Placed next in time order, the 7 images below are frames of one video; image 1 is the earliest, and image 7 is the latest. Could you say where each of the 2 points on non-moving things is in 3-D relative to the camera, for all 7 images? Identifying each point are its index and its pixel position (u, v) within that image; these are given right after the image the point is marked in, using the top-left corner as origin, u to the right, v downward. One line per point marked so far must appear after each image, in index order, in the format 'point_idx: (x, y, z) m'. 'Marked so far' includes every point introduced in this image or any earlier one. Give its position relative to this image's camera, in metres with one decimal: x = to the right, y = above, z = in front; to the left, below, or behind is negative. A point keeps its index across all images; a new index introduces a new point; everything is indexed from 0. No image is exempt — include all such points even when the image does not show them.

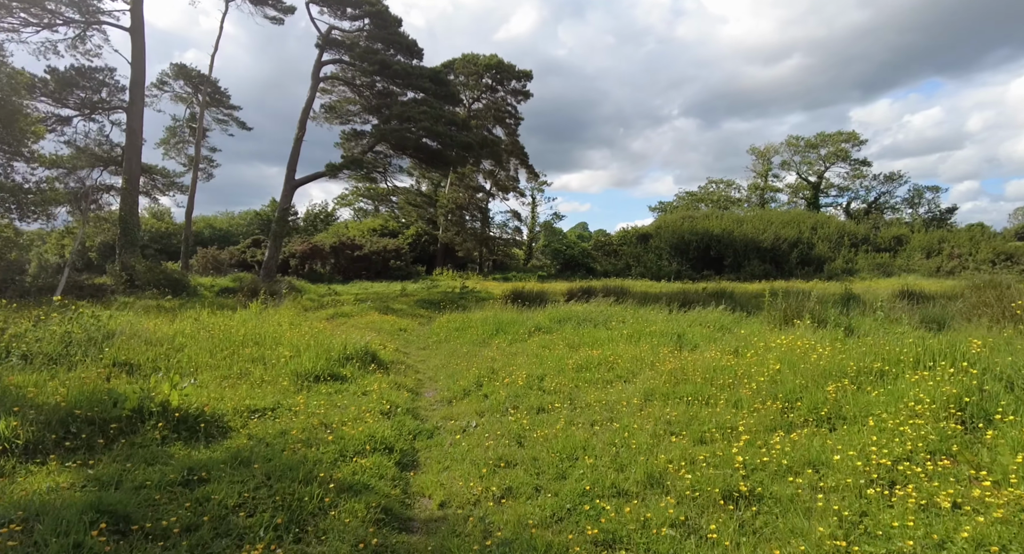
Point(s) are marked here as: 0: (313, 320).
0: (-4.2, -0.9, +12.4) m
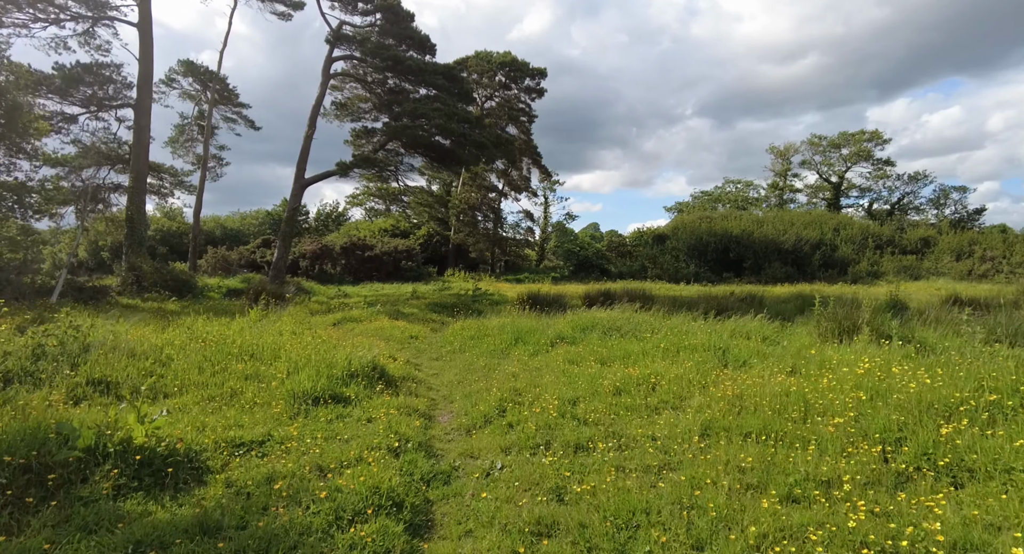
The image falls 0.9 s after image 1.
0: (-3.8, -1.0, +11.6) m
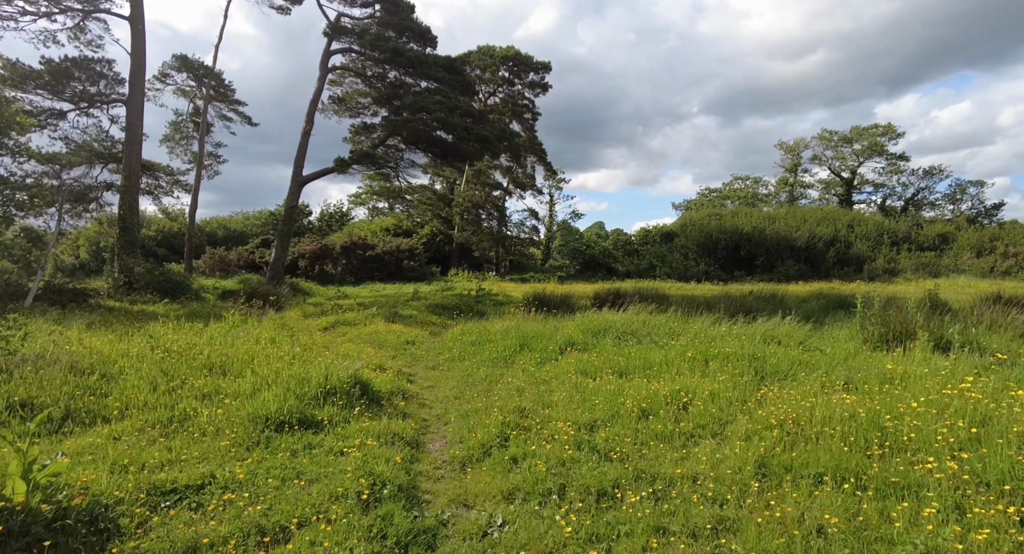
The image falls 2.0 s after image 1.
0: (-3.7, -1.0, +10.5) m
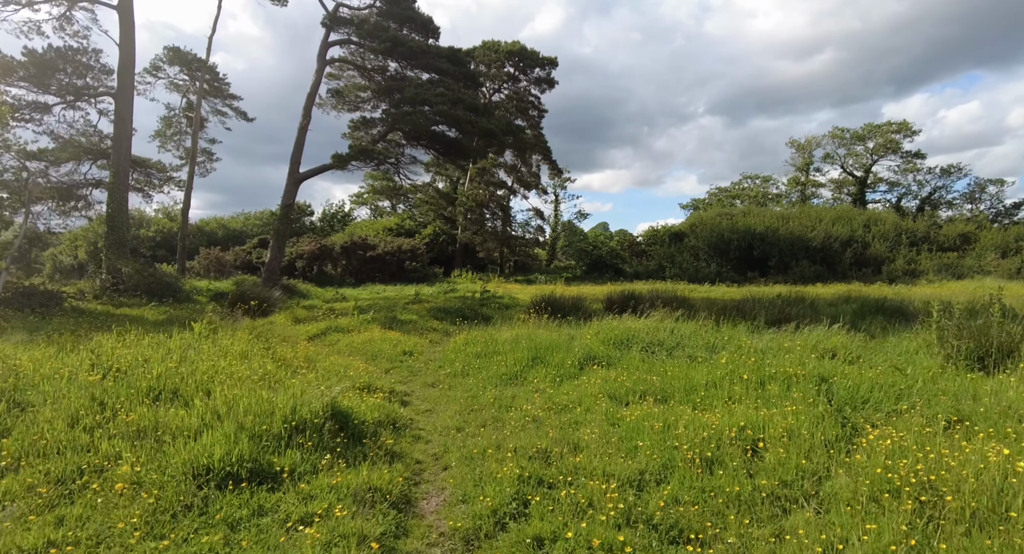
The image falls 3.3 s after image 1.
0: (-3.5, -1.1, +9.3) m
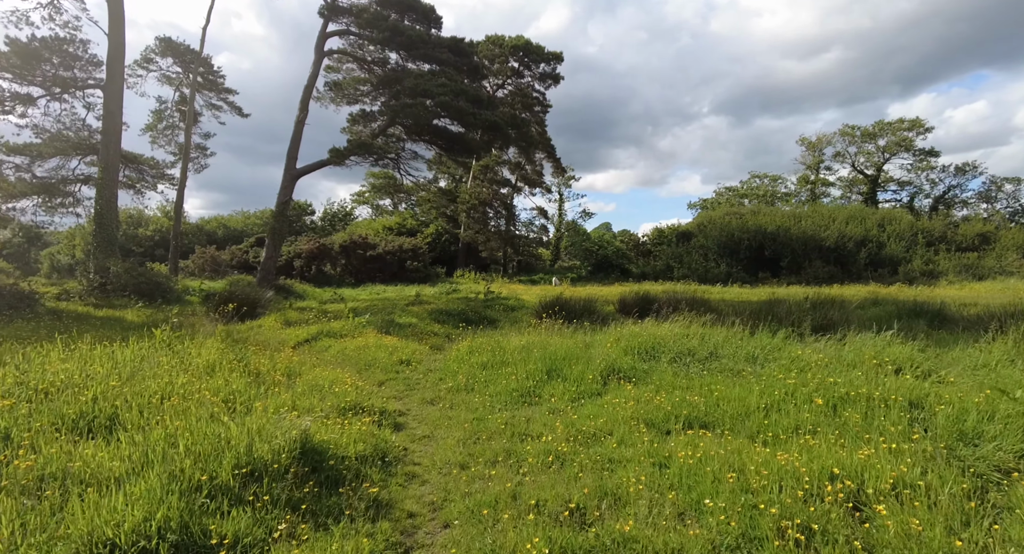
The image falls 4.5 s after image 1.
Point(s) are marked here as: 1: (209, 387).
0: (-3.4, -1.1, +8.2) m
1: (-2.9, -1.0, +5.5) m
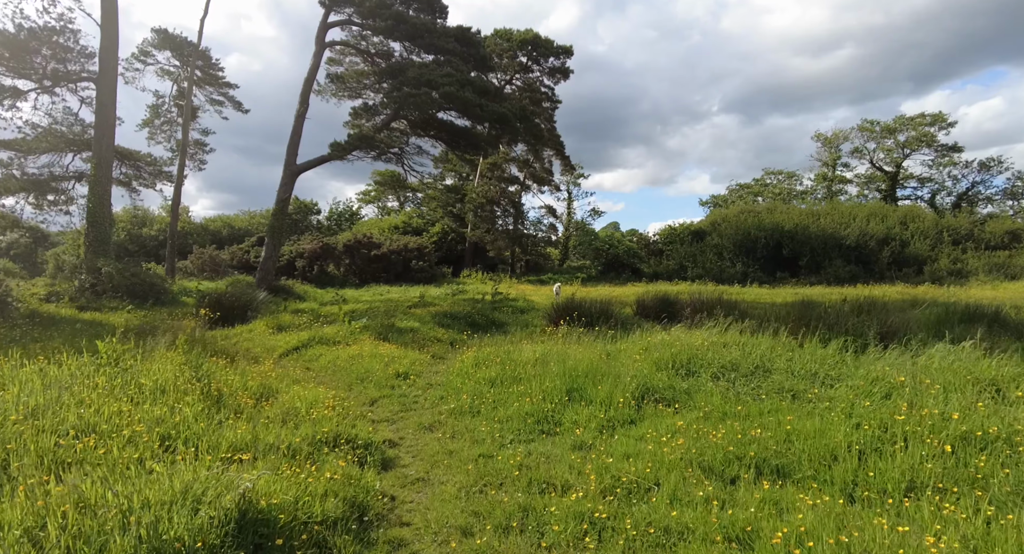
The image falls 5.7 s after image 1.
0: (-3.2, -1.1, +7.0) m
1: (-2.7, -1.0, +4.3) m
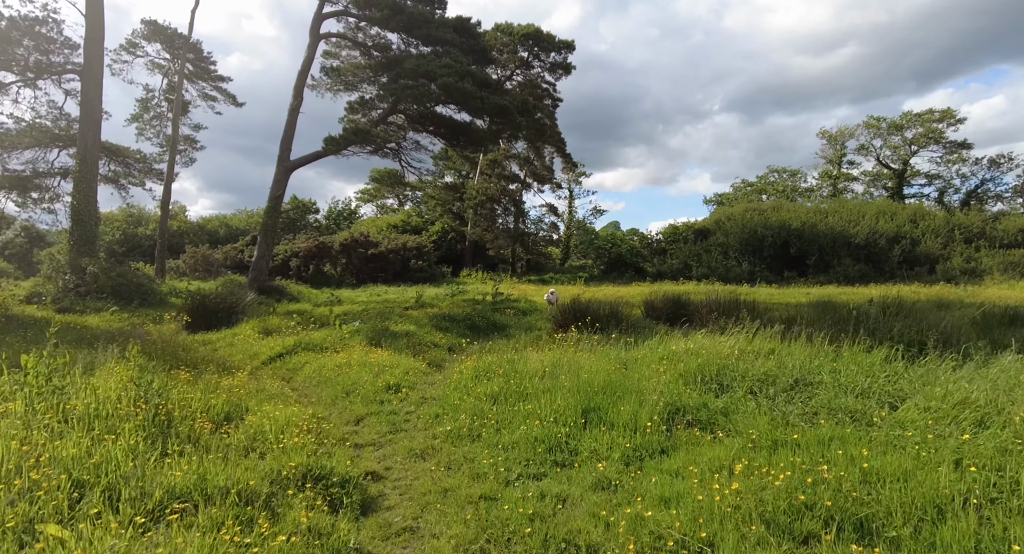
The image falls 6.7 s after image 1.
0: (-3.2, -1.1, +6.1) m
1: (-2.7, -1.0, +3.4) m
